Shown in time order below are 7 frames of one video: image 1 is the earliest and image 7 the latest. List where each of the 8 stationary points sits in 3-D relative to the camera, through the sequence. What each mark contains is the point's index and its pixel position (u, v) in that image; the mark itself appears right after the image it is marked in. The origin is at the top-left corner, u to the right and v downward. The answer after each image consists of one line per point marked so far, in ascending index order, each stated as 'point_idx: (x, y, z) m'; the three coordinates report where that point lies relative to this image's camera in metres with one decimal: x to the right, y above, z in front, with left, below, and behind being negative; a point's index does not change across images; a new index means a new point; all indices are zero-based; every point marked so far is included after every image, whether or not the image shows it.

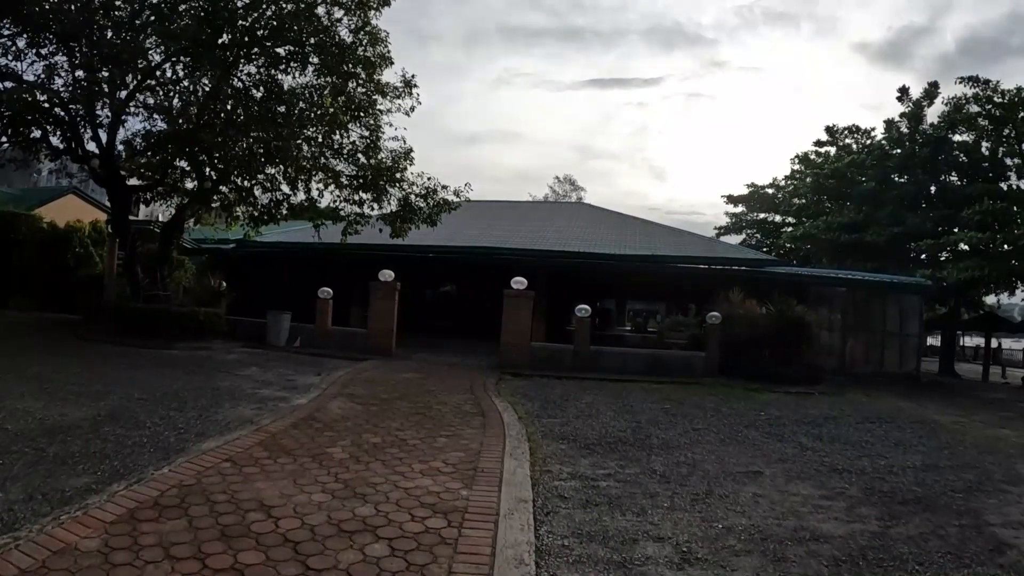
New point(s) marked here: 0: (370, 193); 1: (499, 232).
0: (-2.7, +1.8, +12.1) m
1: (-0.3, +1.5, +17.7) m
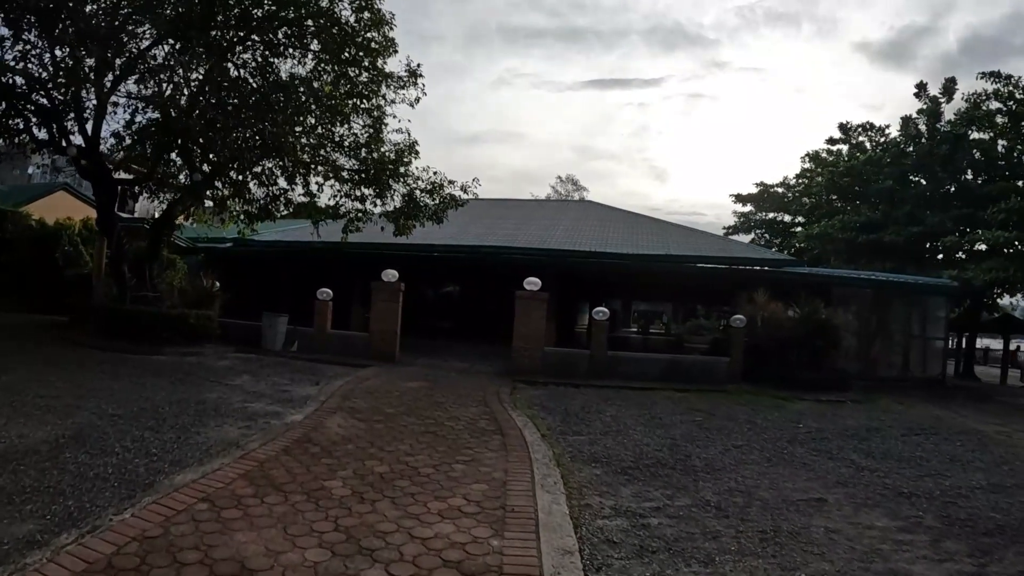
0: (-2.5, +1.8, +11.4) m
1: (-0.1, +1.5, +17.0) m
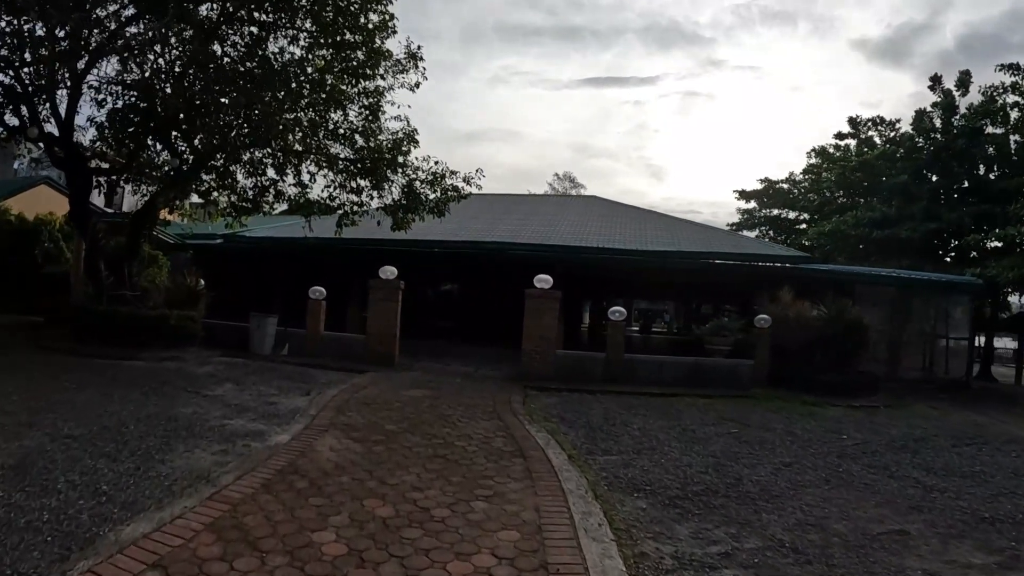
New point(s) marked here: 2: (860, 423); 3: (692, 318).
0: (-2.4, +1.8, +10.6) m
1: (0.0, +1.5, +16.2) m
2: (+4.5, -1.8, +8.5) m
3: (+3.9, -0.6, +14.3) m
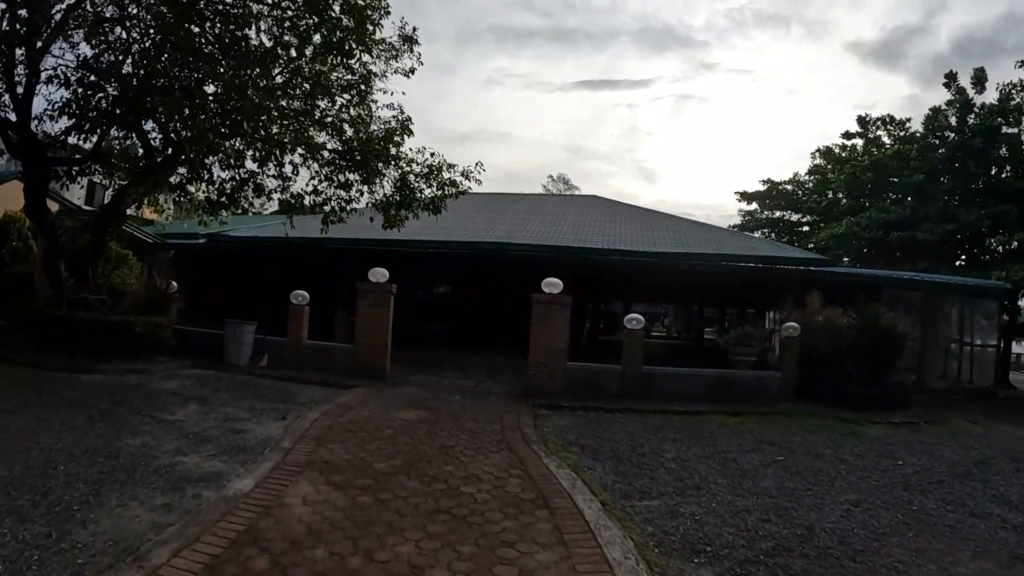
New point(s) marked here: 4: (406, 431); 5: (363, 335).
0: (-2.3, +1.7, +9.7) m
1: (0.0, +1.5, +15.3) m
2: (+4.6, -1.8, +7.6) m
3: (+3.9, -0.7, +13.4) m
4: (-0.9, -1.2, +5.2) m
5: (-1.8, -0.6, +7.8) m
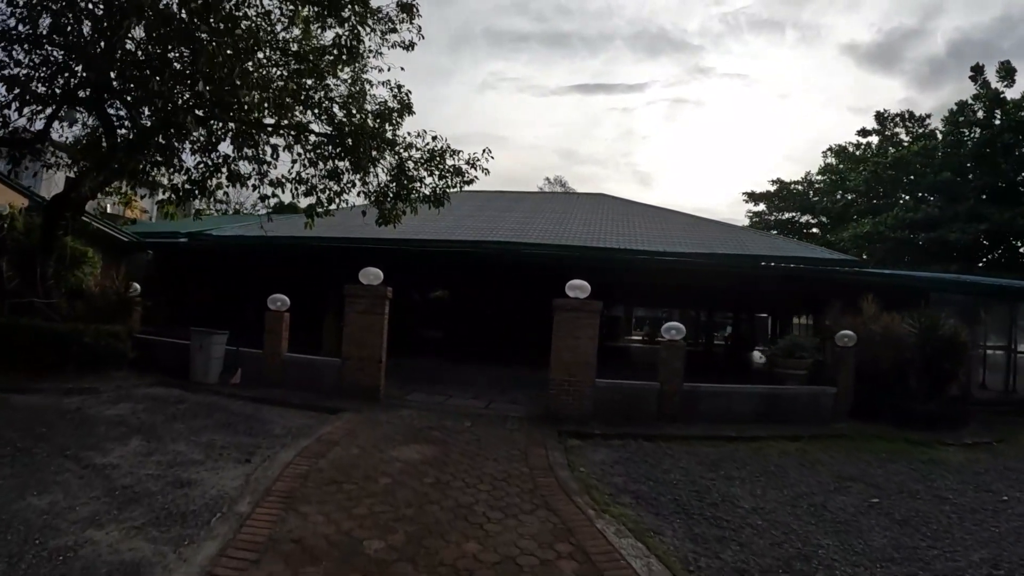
0: (-2.1, +1.7, +8.4) m
1: (+0.1, +1.4, +14.0) m
2: (+4.8, -1.9, +6.4) m
3: (+4.1, -0.8, +12.2) m
4: (-0.6, -1.2, +4.0) m
5: (-1.6, -0.6, +6.6) m
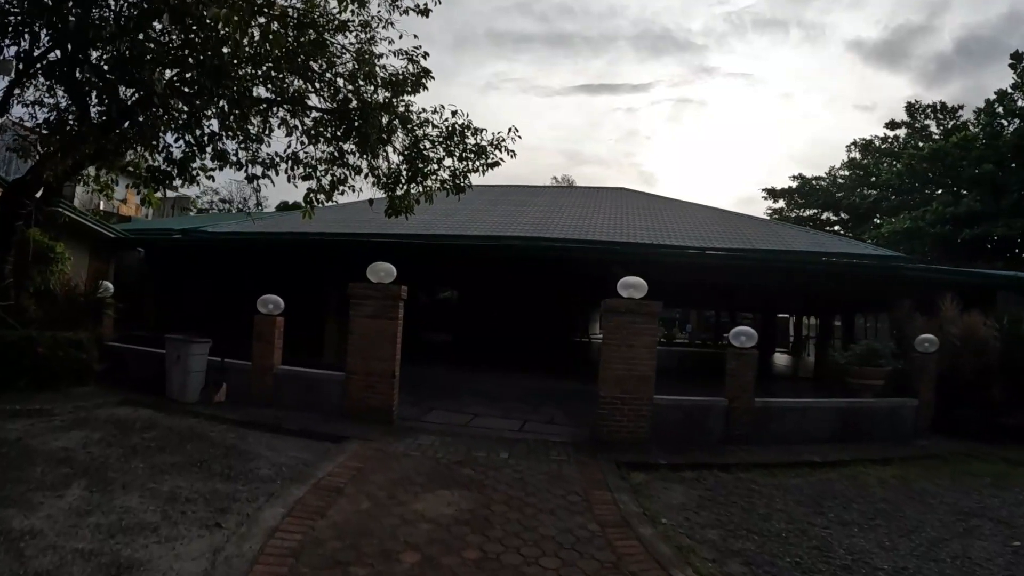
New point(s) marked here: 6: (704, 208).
0: (-1.8, +1.7, +7.3) m
1: (+0.5, +1.4, +12.9) m
2: (+5.2, -1.8, +5.2) m
3: (+4.4, -0.8, +11.0) m
4: (-0.3, -1.2, +2.8) m
5: (-1.3, -0.6, +5.4) m
6: (+4.6, +1.9, +15.7) m
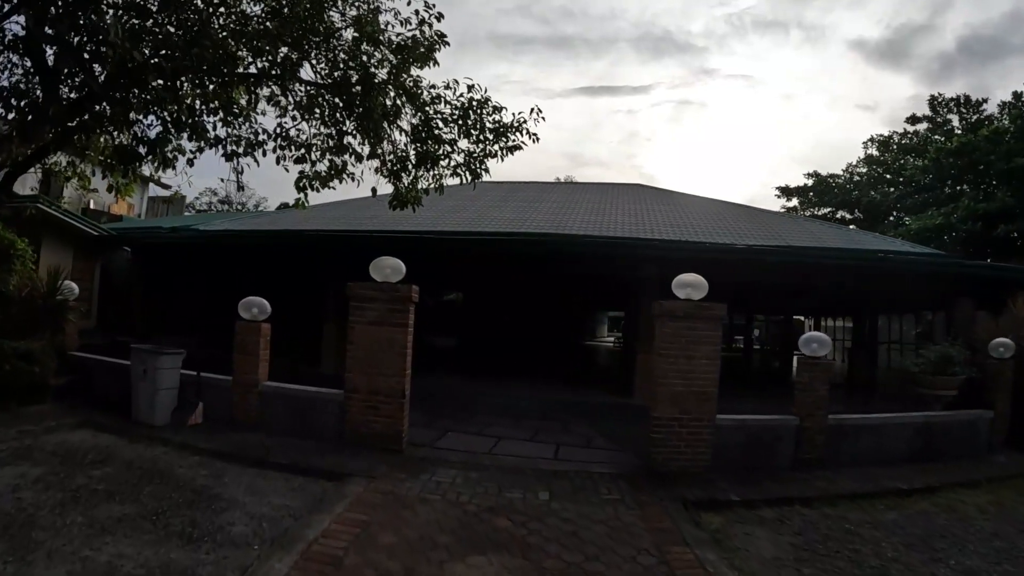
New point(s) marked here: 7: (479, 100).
0: (-1.5, +1.7, +6.3) m
1: (+0.7, +1.4, +12.0) m
2: (+5.4, -1.8, +4.2) m
3: (+4.7, -0.8, +10.1) m
4: (-0.1, -1.1, +1.9) m
5: (-1.0, -0.6, +4.5) m
6: (+4.9, +1.9, +14.7) m
7: (-0.3, +1.8, +6.4) m
